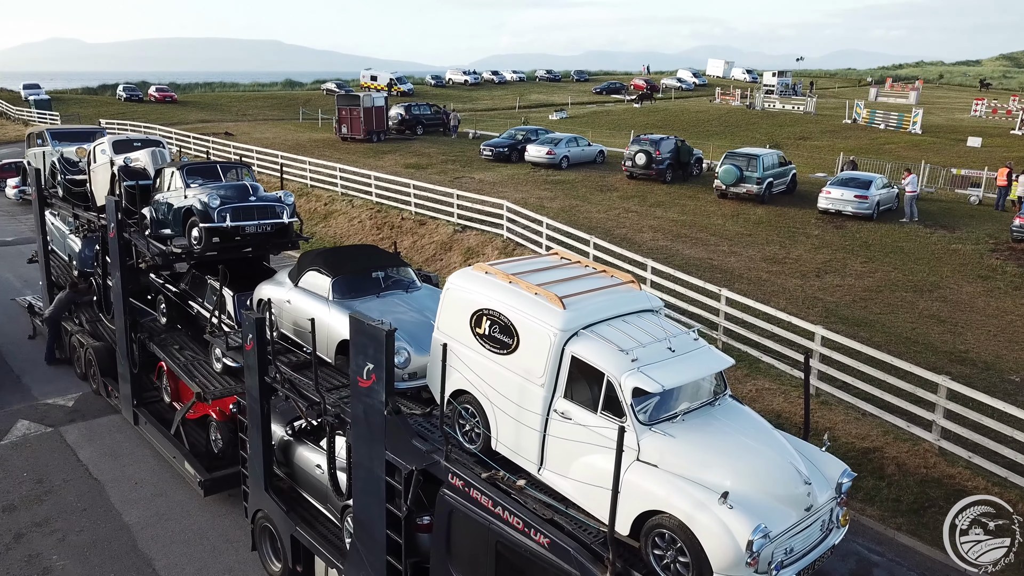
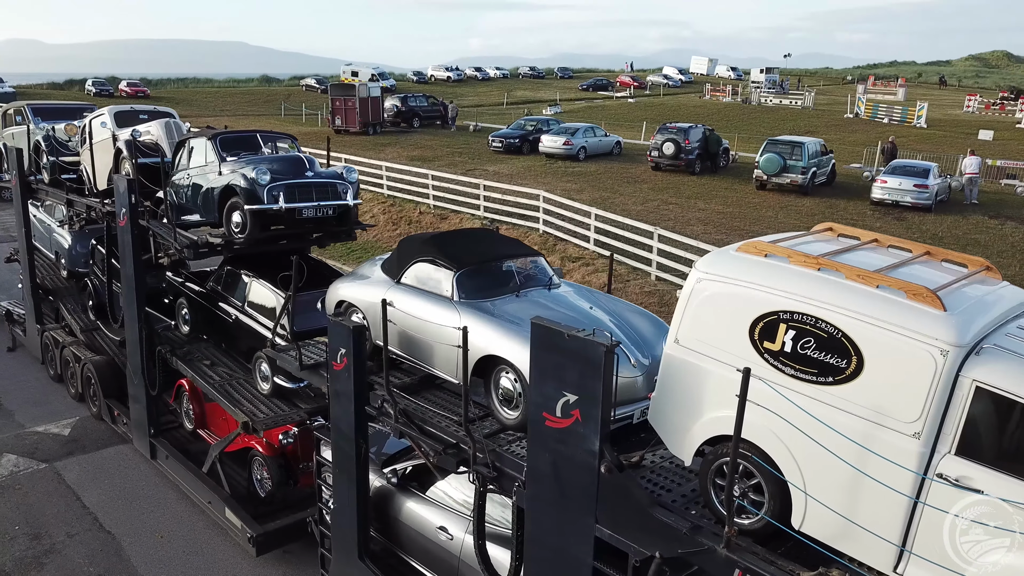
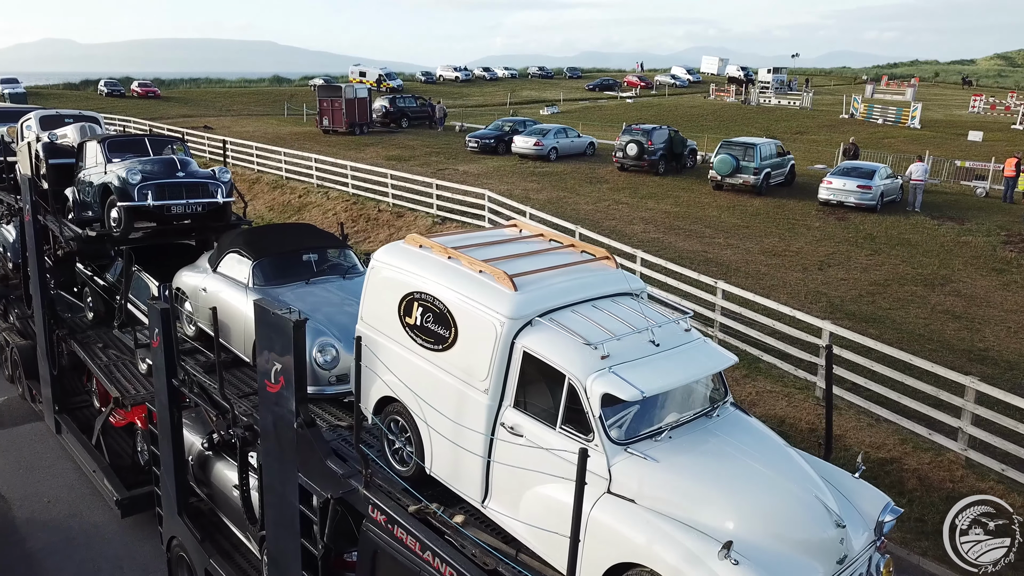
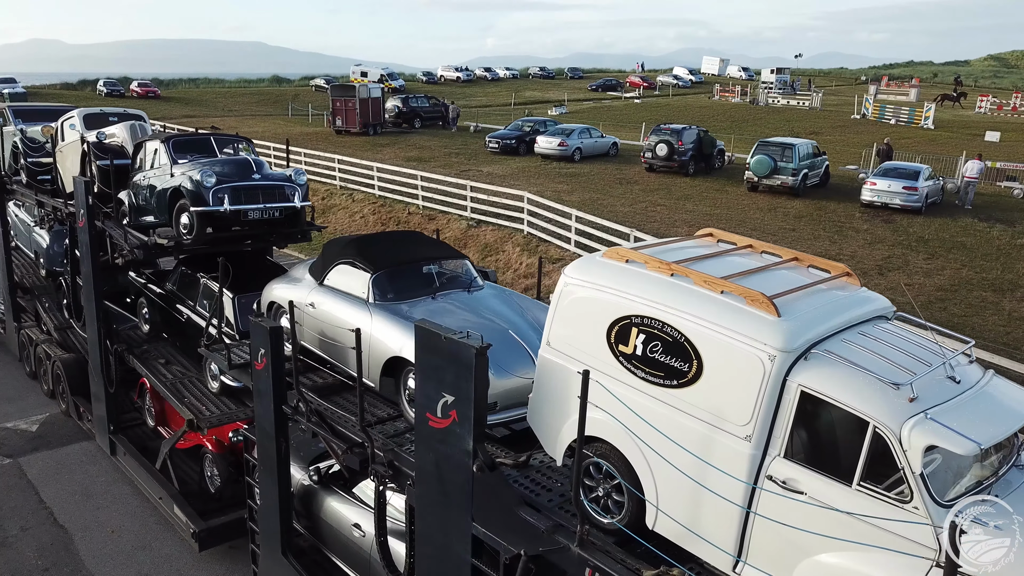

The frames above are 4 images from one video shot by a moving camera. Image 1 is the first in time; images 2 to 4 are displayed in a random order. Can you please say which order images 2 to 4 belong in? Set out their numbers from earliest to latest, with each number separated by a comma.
3, 4, 2
